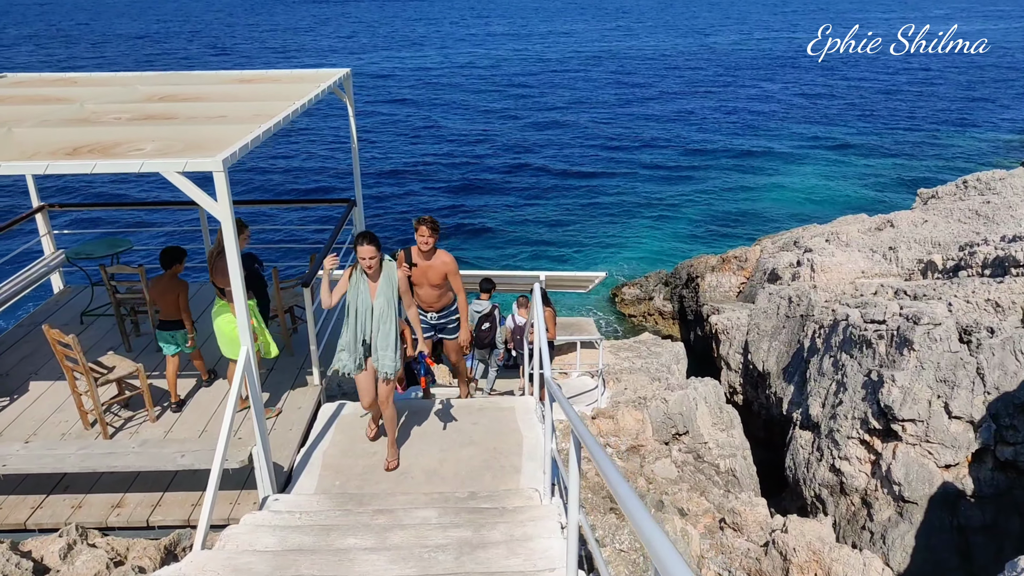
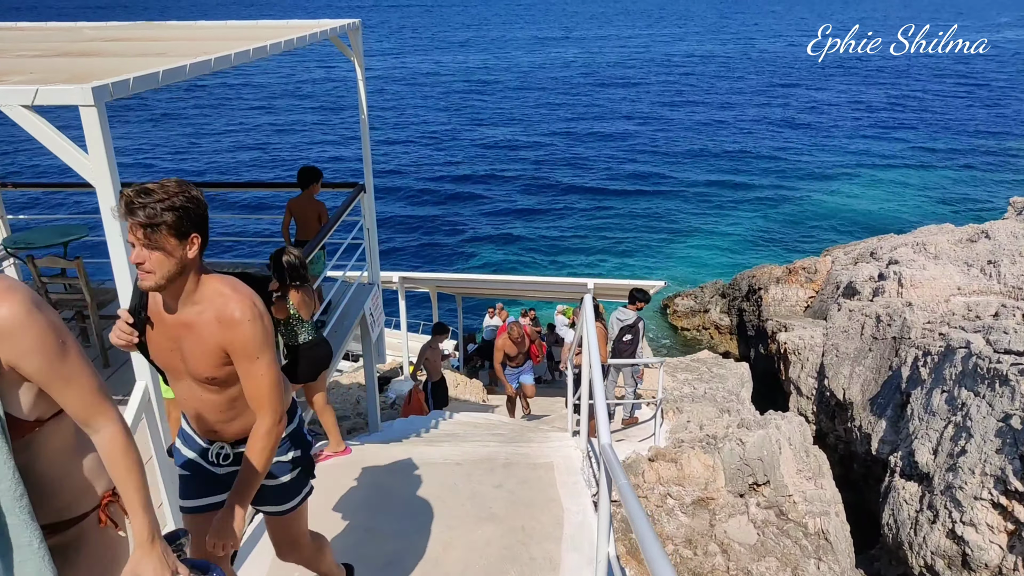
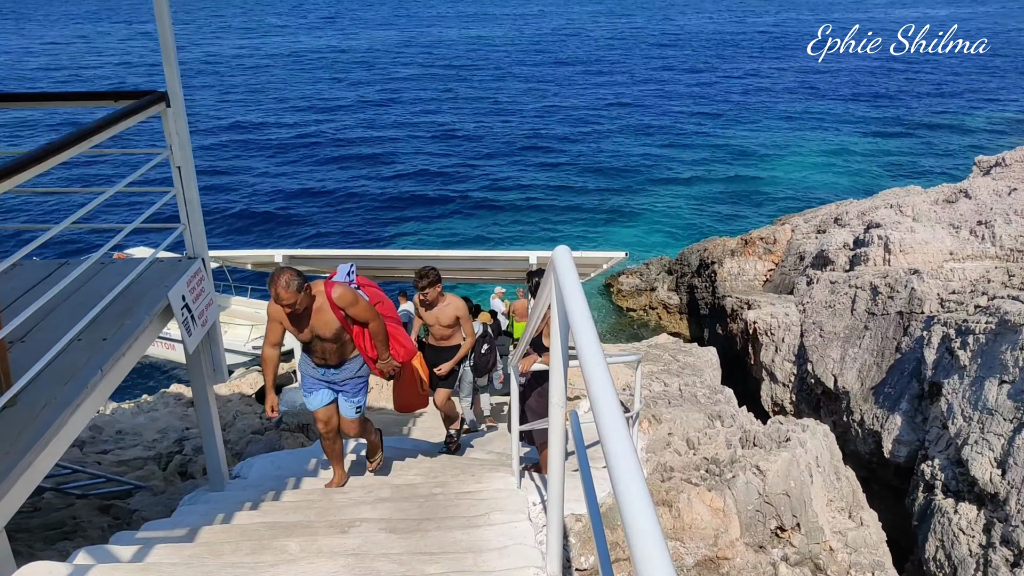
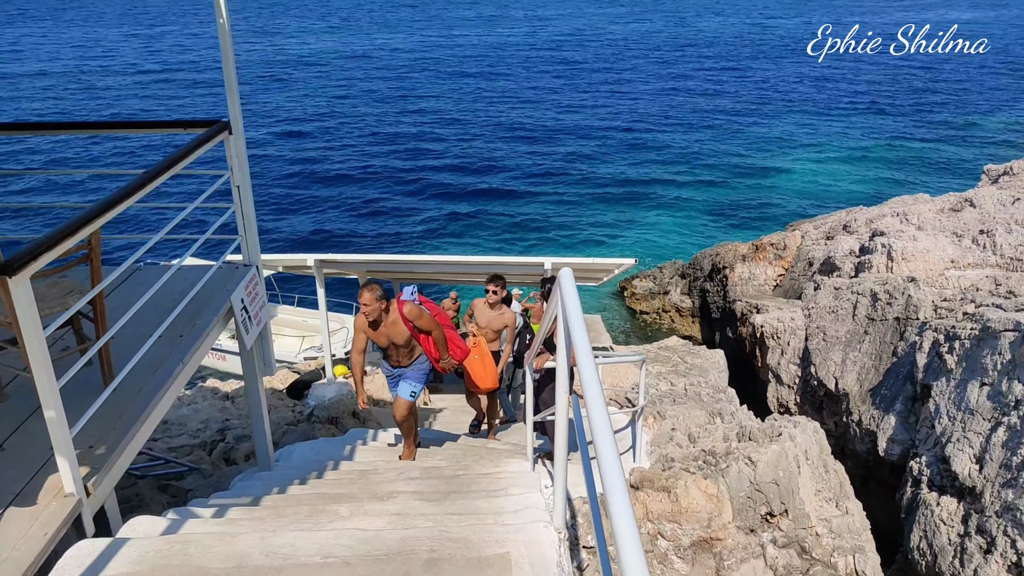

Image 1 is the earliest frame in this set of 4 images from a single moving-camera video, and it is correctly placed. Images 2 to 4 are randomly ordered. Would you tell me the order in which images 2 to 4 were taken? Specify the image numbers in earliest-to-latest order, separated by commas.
2, 4, 3
